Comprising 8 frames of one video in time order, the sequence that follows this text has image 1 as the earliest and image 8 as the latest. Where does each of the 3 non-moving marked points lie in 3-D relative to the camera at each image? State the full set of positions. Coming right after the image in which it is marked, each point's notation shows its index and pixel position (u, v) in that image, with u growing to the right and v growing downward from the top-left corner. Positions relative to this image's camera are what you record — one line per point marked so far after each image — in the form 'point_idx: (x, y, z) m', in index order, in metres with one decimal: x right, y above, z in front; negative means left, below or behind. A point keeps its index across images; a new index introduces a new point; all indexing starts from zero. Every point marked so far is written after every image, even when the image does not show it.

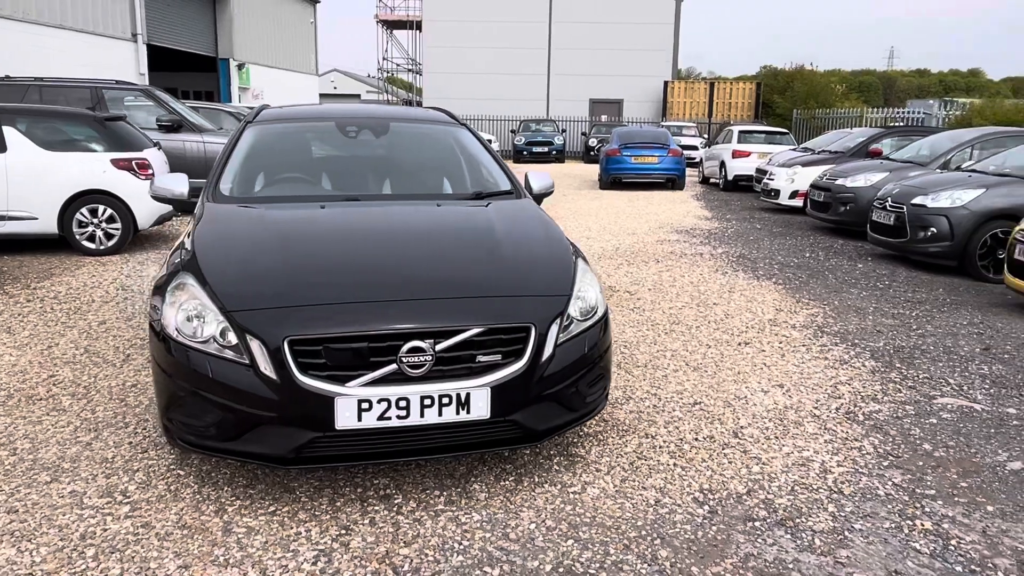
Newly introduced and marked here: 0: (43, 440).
0: (-1.9, -0.6, +3.2) m
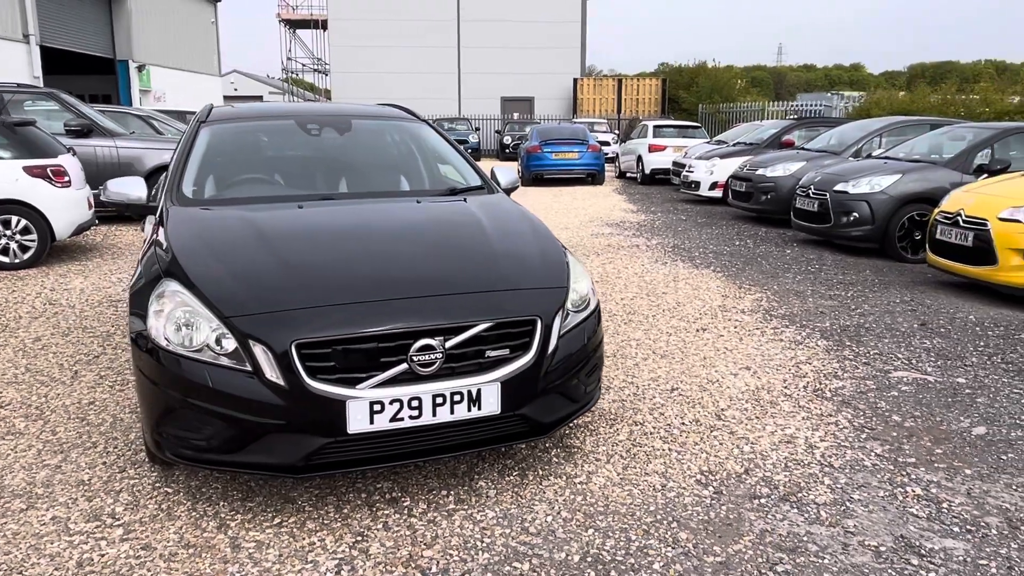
0: (-1.9, -0.7, +3.0) m
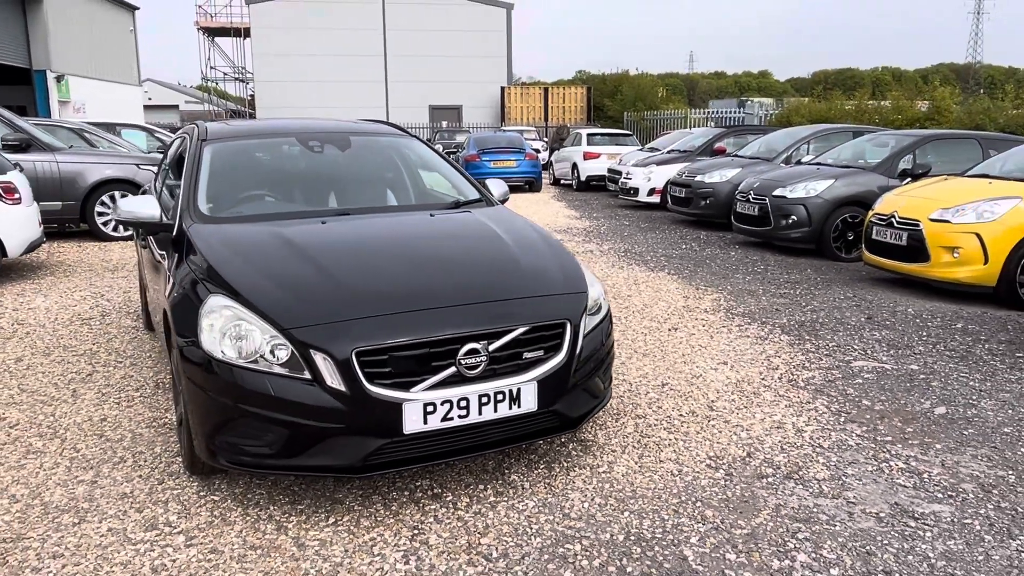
0: (-1.8, -0.7, +3.0) m
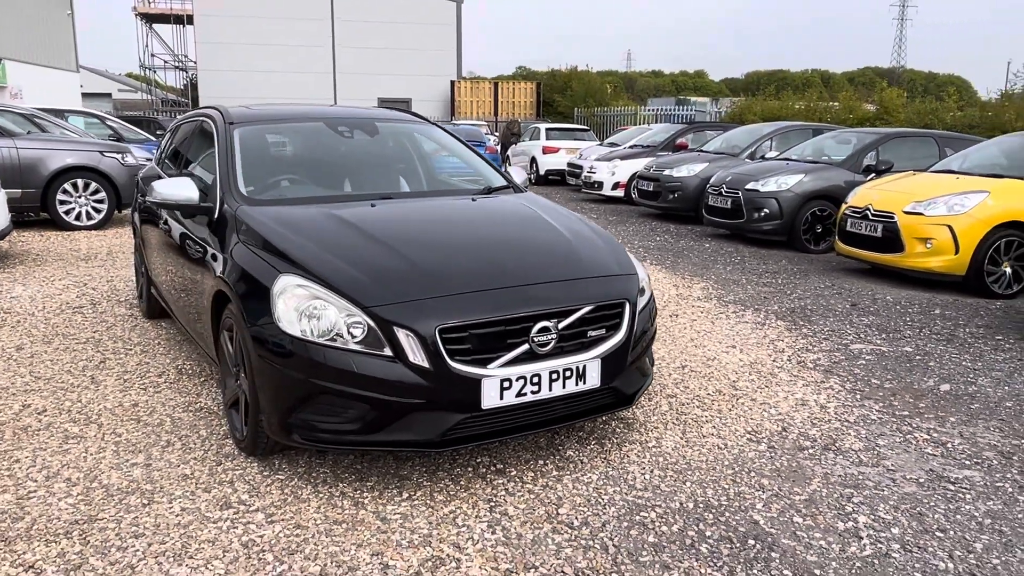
0: (-1.5, -0.7, +3.0) m
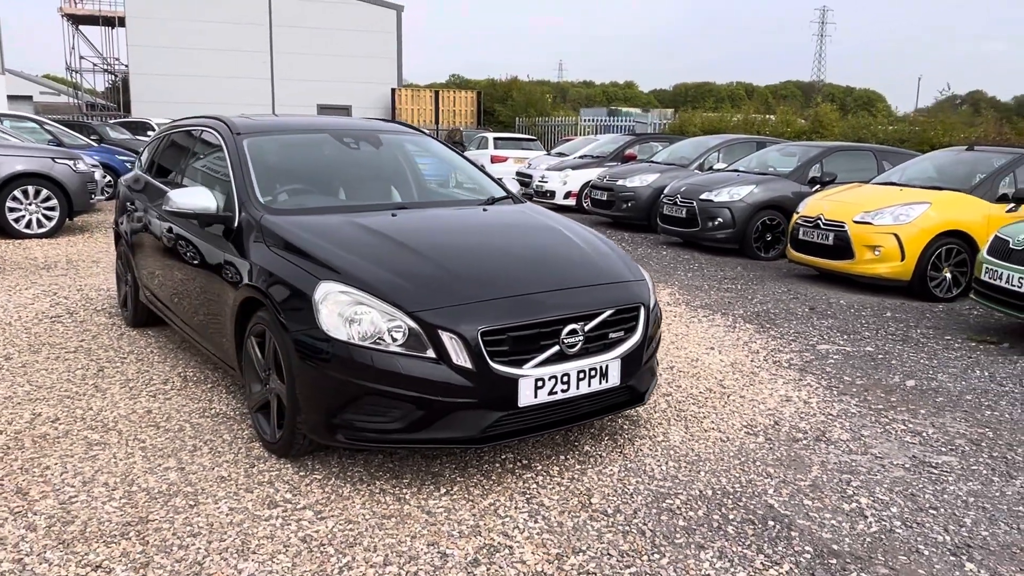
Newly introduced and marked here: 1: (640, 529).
0: (-1.4, -0.7, +3.0) m
1: (+0.4, -0.8, +2.7) m
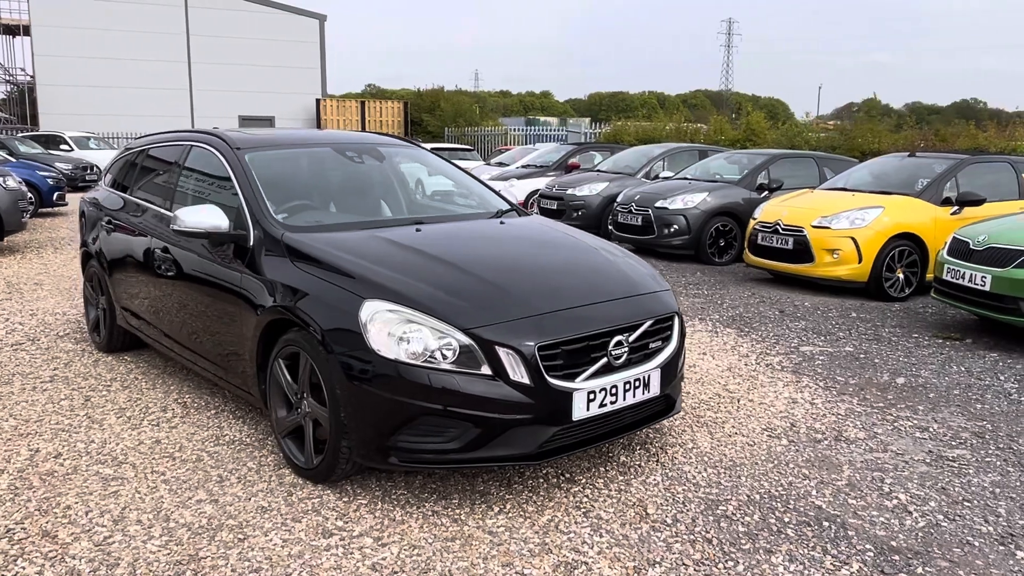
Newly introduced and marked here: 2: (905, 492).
0: (-1.3, -0.8, +2.9) m
1: (+0.6, -0.8, +2.7) m
2: (+1.5, -0.8, +3.0) m
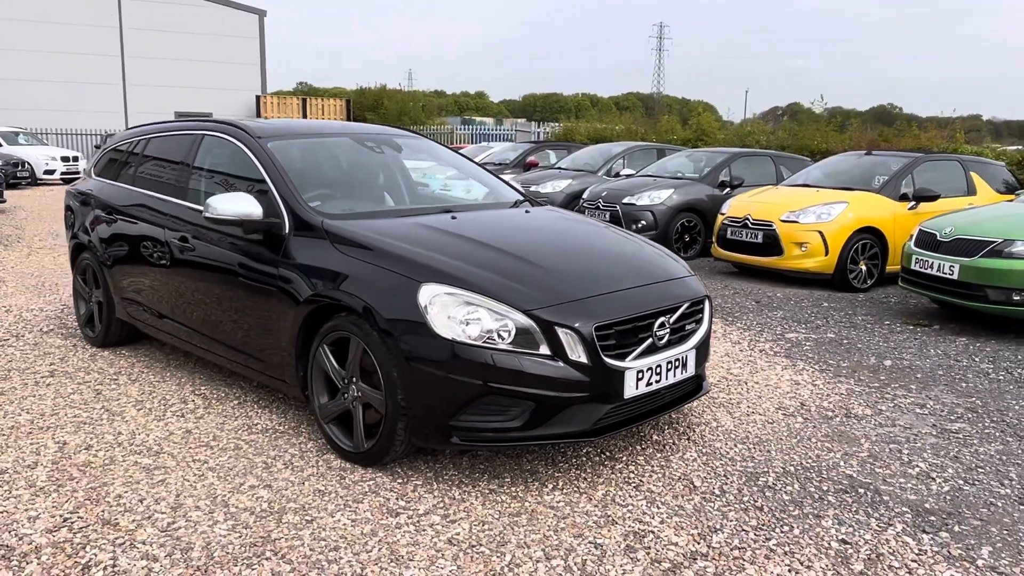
0: (-1.1, -0.7, +2.9) m
1: (+0.8, -0.8, +2.8) m
2: (+1.6, -0.7, +3.3) m
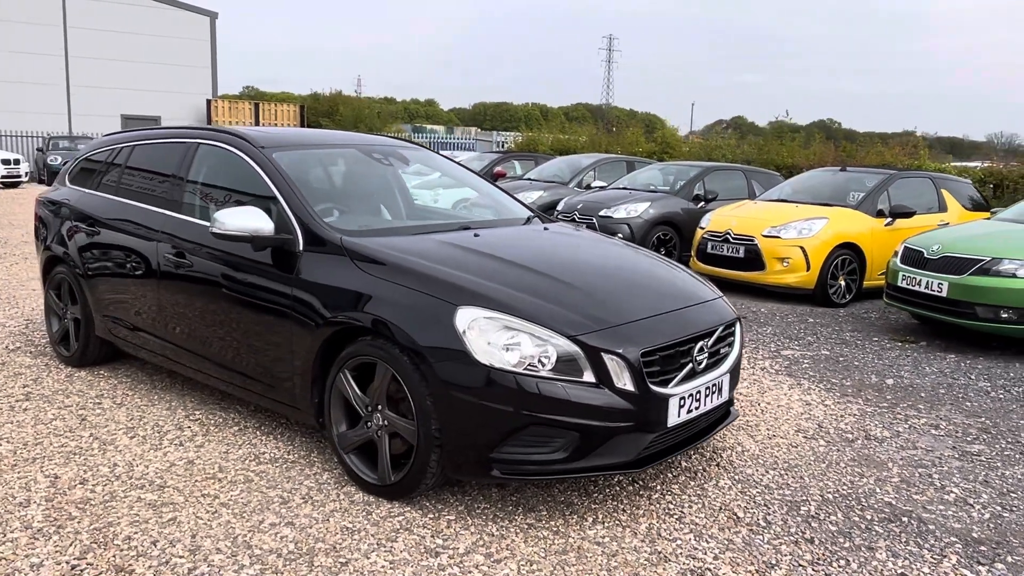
0: (-0.9, -0.8, +2.6) m
1: (+1.0, -0.8, +2.7) m
2: (+1.8, -0.8, +3.2) m
